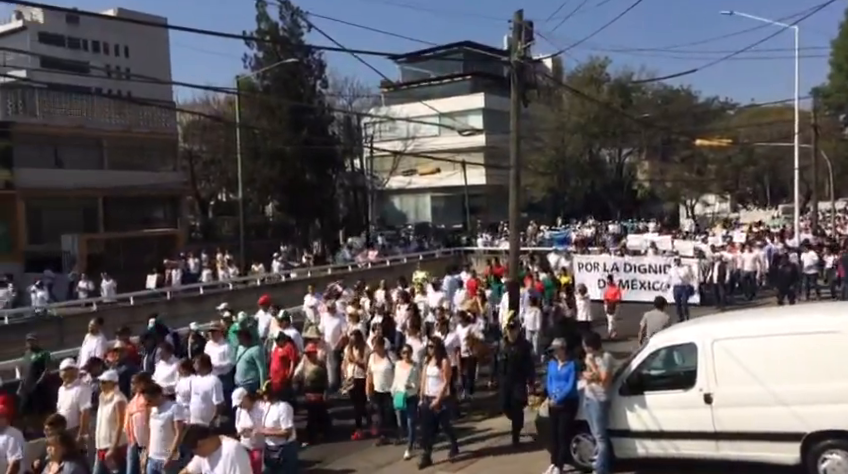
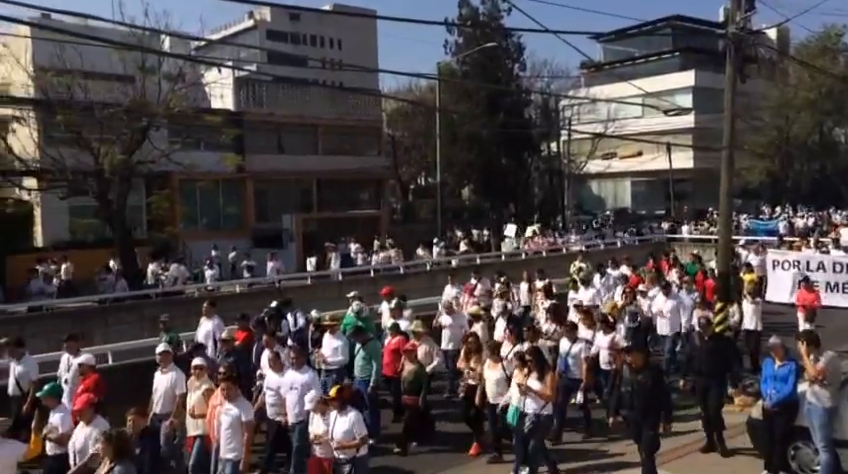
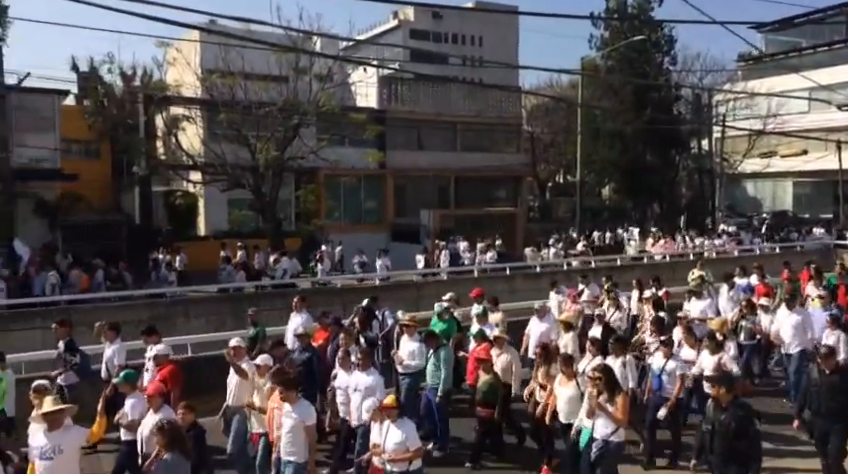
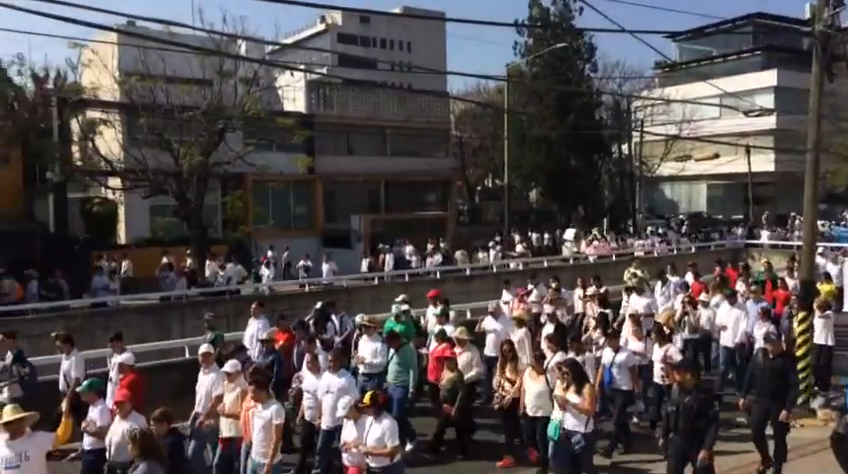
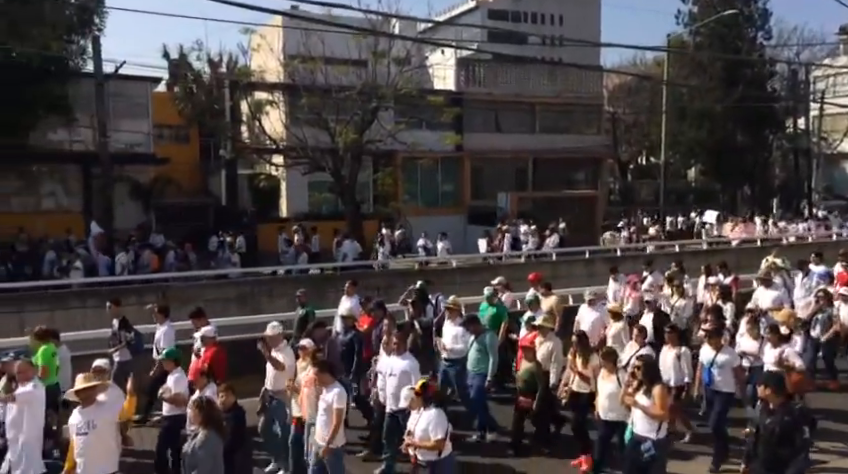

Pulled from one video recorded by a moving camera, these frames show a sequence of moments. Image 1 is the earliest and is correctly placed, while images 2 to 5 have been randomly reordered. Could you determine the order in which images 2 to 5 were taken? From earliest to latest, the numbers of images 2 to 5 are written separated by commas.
2, 4, 3, 5
